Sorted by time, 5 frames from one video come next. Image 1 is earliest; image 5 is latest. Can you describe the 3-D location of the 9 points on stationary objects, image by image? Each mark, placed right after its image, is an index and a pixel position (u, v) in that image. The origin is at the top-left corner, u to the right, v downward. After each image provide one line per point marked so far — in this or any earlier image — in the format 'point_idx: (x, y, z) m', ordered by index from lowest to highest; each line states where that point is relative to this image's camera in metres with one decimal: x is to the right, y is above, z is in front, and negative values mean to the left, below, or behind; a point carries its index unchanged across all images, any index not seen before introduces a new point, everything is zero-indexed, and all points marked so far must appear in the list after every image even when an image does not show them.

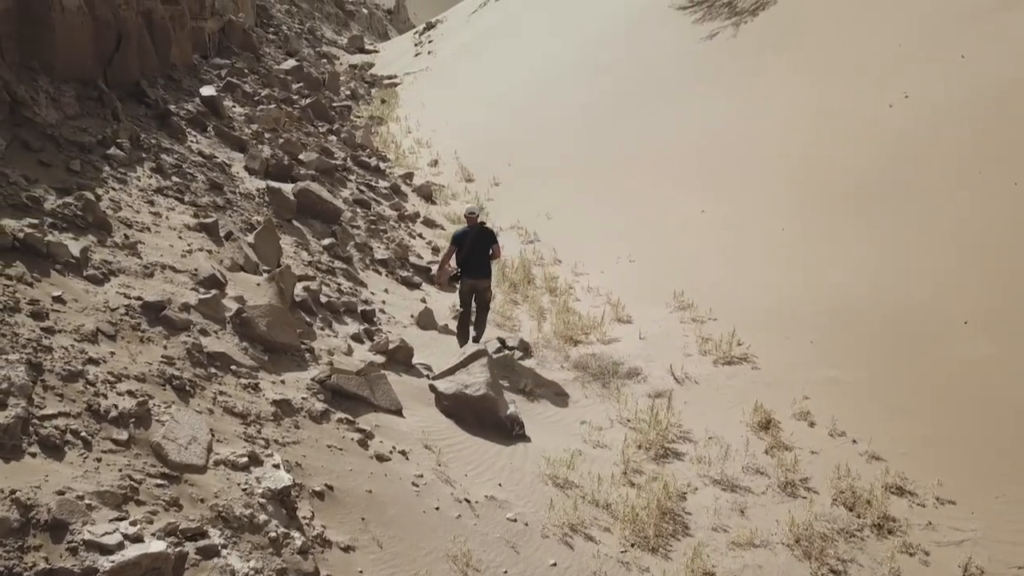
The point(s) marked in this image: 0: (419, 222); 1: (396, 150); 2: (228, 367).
0: (-1.0, +0.7, +8.5) m
1: (-1.7, +2.0, +11.7) m
2: (-1.2, -0.3, +3.5) m
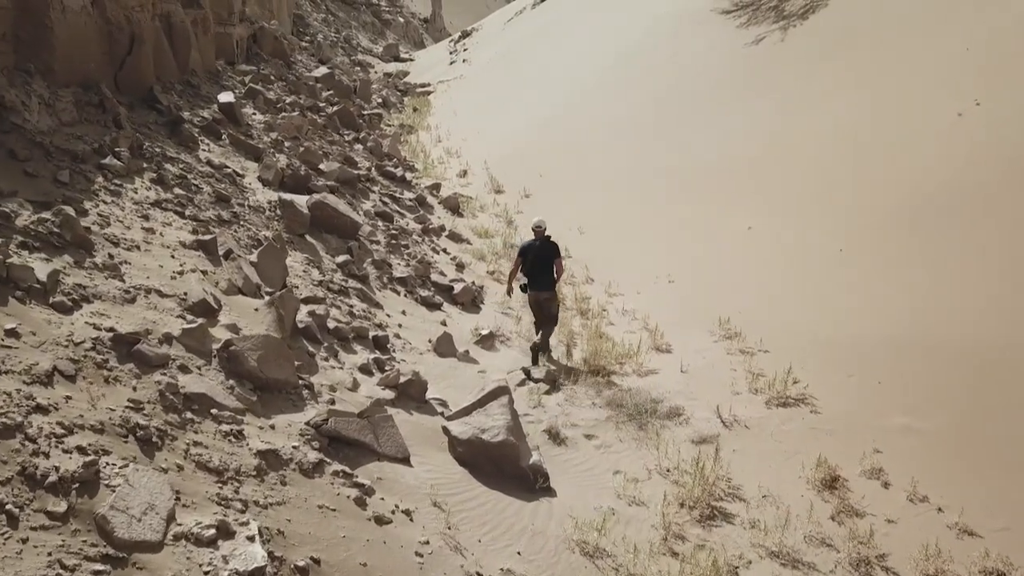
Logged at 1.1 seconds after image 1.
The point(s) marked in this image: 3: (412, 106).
0: (-0.7, +0.5, +8.0) m
1: (-1.2, +1.8, +11.3) m
2: (-1.1, -0.5, +3.0) m
3: (-2.0, +3.7, +16.4) m
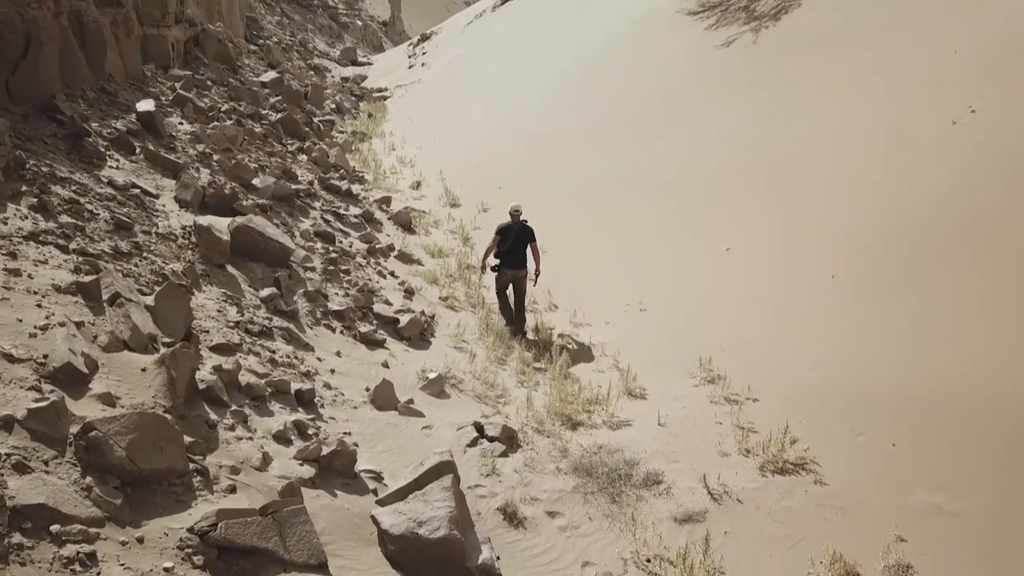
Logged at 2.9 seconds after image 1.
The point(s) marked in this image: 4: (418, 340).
0: (-1.1, +0.3, +7.3) m
1: (-1.8, +1.5, +10.5) m
2: (-1.3, -0.7, +2.3) m
3: (-2.8, +3.4, +15.6) m
4: (-0.6, -0.4, +5.5) m
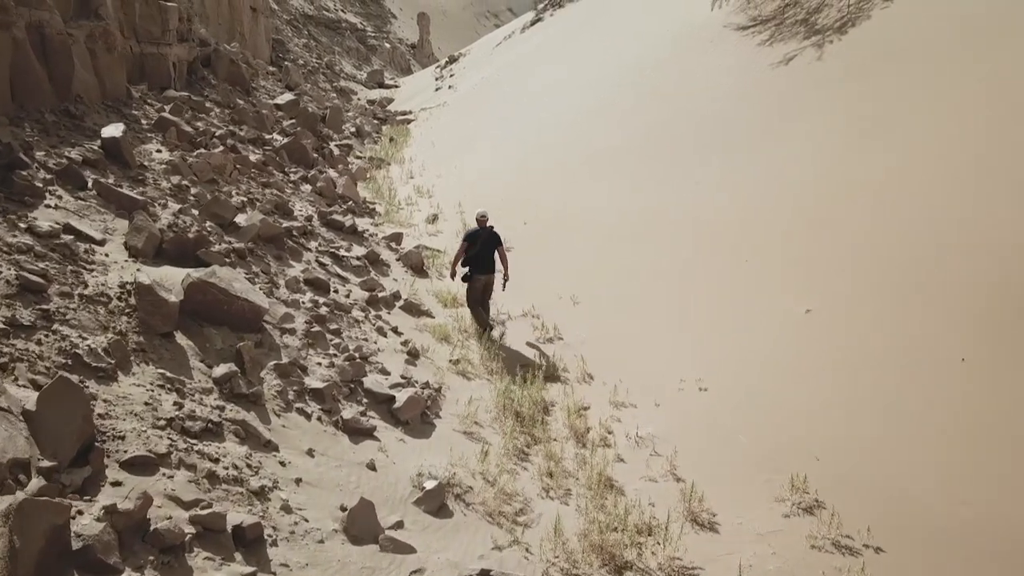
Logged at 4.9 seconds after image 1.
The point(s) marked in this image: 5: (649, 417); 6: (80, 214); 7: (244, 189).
0: (-0.9, -0.1, +6.2) m
1: (-1.5, +1.0, +9.5) m
2: (-1.3, -1.0, +1.2) m
3: (-2.3, +2.8, +14.6) m
4: (-0.5, -0.8, +4.4) m
5: (+0.8, -0.6, +4.7) m
6: (-2.5, +0.4, +4.6) m
7: (-2.3, +0.9, +6.9) m
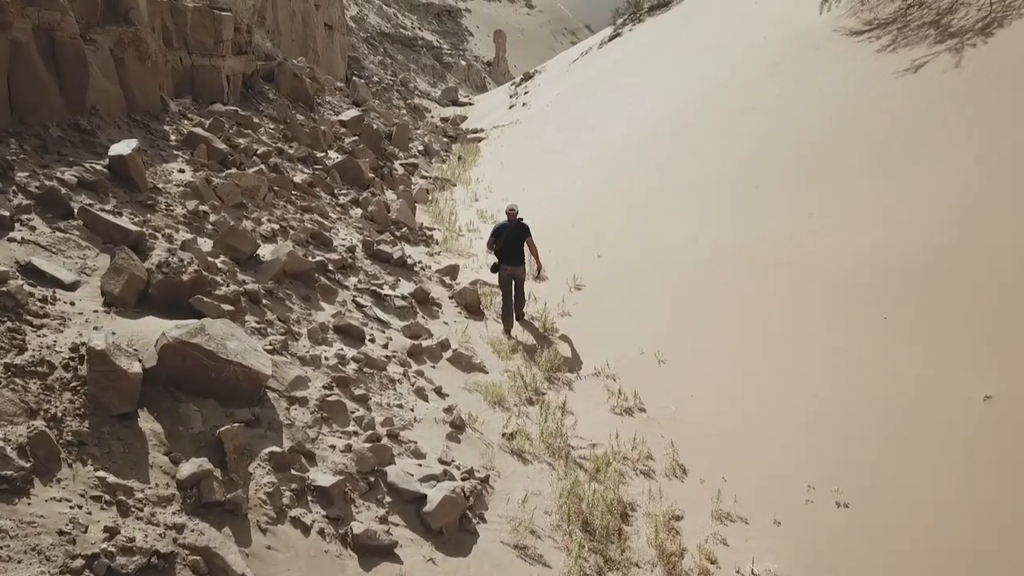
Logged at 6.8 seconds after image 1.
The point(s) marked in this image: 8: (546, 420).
0: (-0.4, -0.5, +5.2) m
1: (-0.7, +0.6, +8.5) m
2: (-1.3, -1.2, +0.2) m
3: (-1.0, +2.3, +13.8) m
4: (-0.2, -1.0, +3.3) m
5: (+1.1, -0.9, +3.5) m
6: (-2.2, +0.2, +3.8) m
7: (-1.8, +0.6, +6.1) m
8: (+0.2, -0.8, +4.6) m
